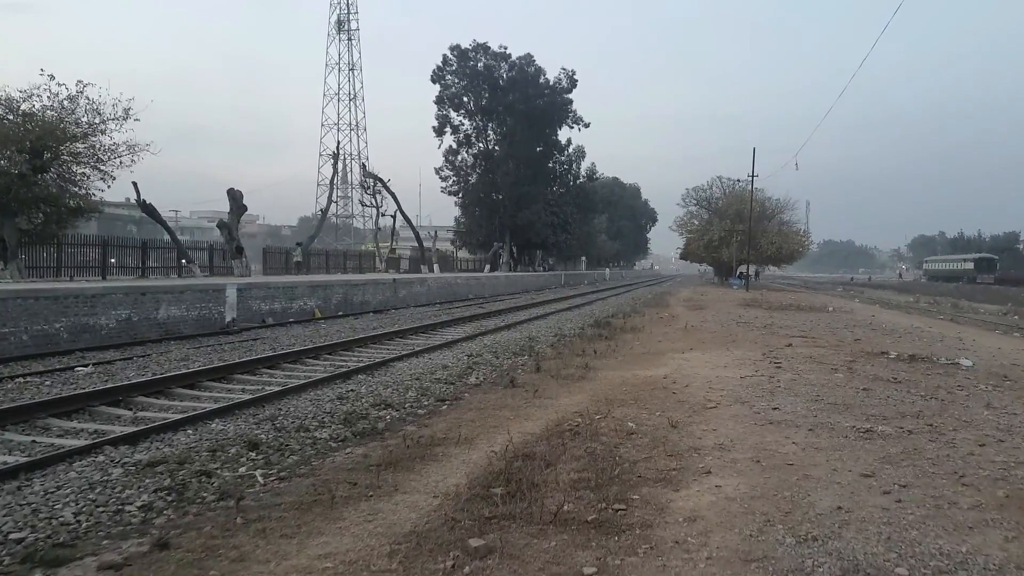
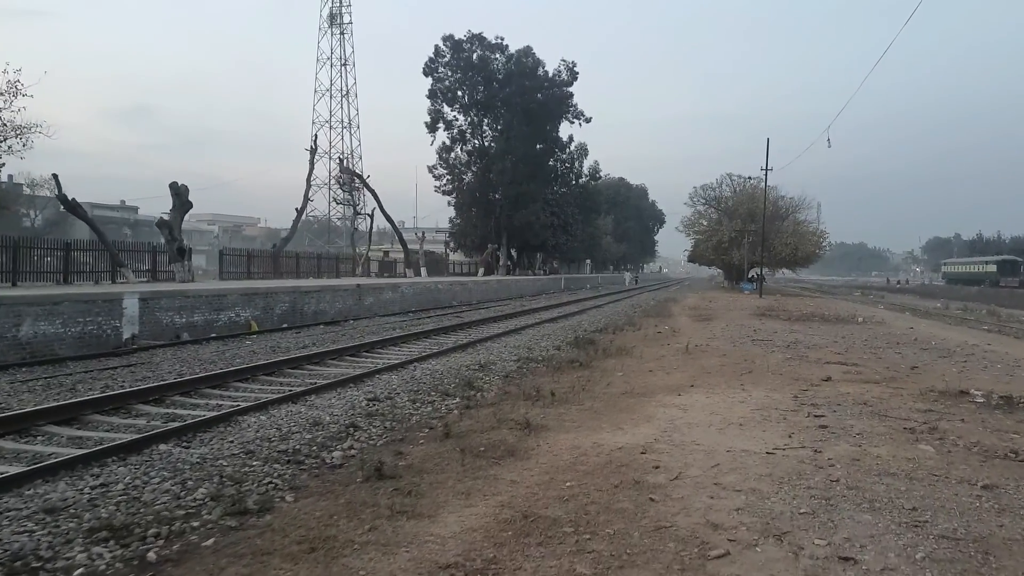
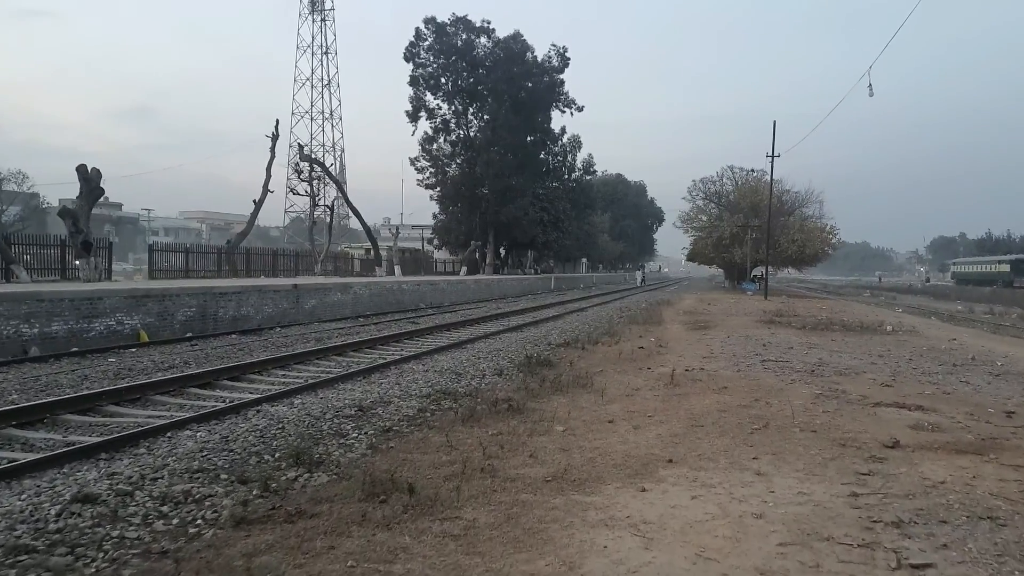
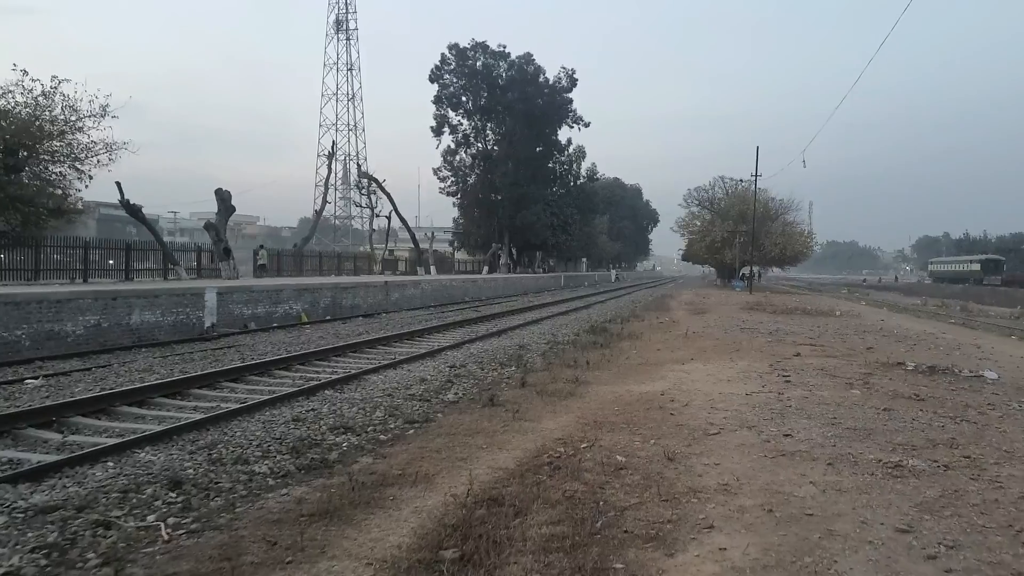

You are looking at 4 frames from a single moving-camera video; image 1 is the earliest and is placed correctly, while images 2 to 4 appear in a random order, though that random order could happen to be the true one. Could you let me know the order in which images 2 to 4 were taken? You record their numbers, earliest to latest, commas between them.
4, 2, 3
